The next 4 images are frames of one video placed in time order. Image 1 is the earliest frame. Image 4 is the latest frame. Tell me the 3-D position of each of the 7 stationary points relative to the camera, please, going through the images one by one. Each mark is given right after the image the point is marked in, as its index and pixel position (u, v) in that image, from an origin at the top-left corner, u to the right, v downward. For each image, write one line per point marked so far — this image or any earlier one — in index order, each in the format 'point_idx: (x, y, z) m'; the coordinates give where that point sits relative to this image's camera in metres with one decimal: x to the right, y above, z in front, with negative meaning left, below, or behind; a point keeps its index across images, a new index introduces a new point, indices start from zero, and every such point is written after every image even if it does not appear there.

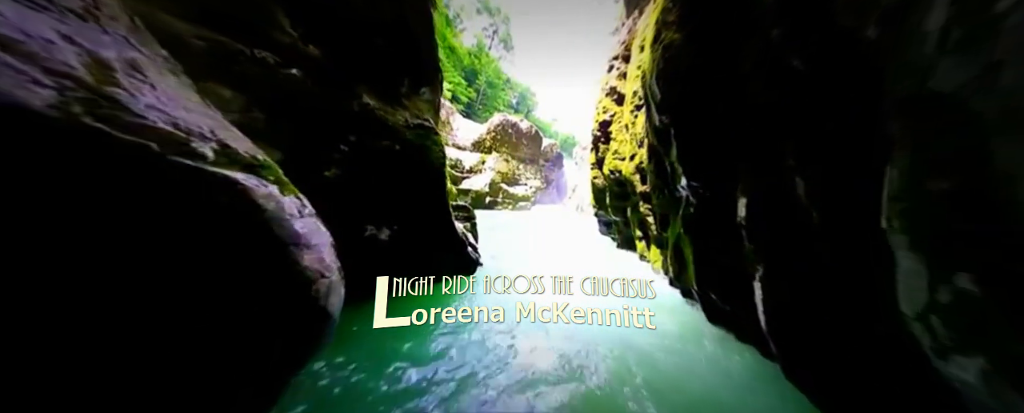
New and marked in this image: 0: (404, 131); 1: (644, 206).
0: (-2.6, +1.8, +6.5) m
1: (+4.8, 0.0, +10.2) m
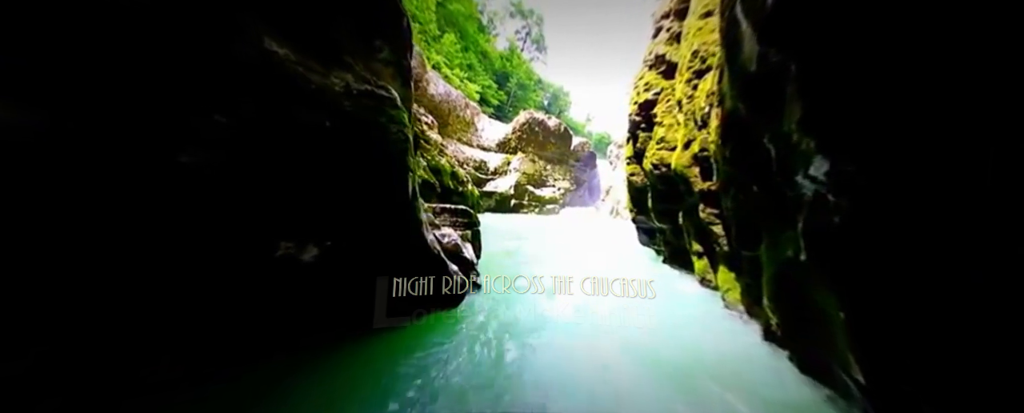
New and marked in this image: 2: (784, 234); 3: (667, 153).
0: (-2.7, +1.7, +4.4) m
1: (+5.0, -0.1, +7.1) m
2: (+4.0, -0.4, +4.1) m
3: (+5.0, +1.7, +8.8) m
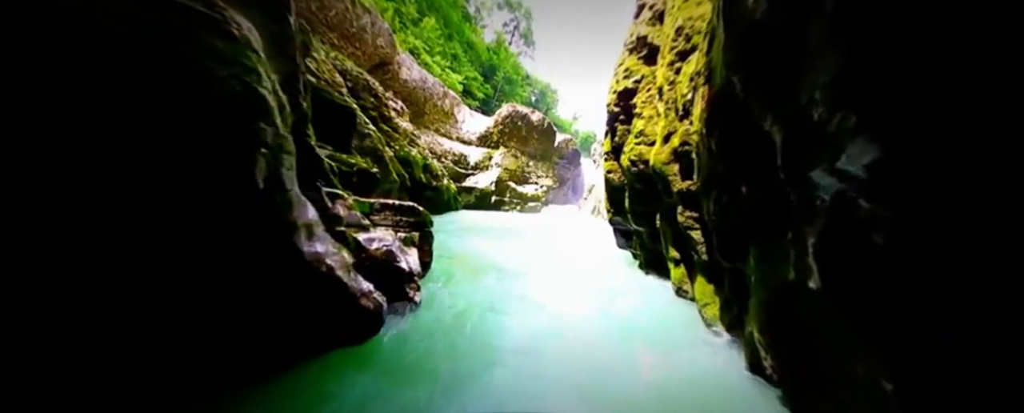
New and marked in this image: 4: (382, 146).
0: (-3.7, +1.8, +2.9) m
1: (+3.8, -0.2, +6.1) m
2: (+3.0, -0.5, +3.1) m
3: (+3.8, +1.6, +7.8) m
4: (-7.7, +3.6, +16.3) m
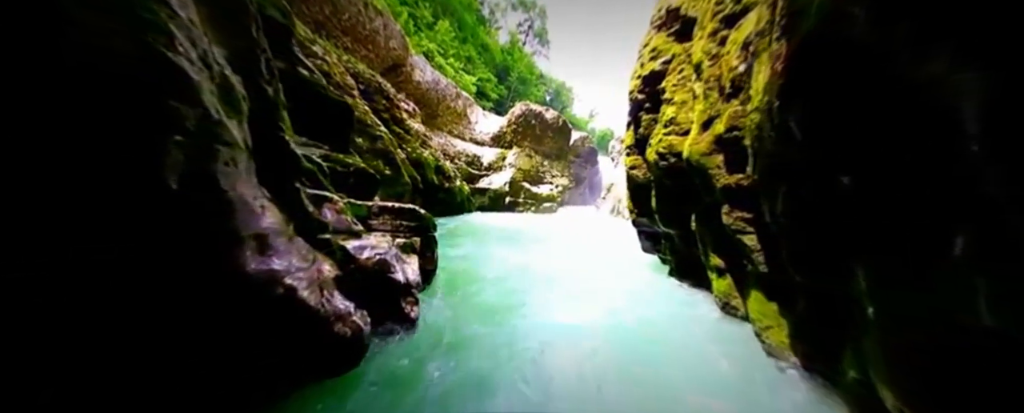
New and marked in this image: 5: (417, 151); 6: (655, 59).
0: (-3.7, +1.8, +2.3) m
1: (+4.0, -0.2, +5.0) m
2: (+3.1, -0.5, +2.0) m
3: (+4.1, +1.7, +6.7) m
4: (-6.9, +3.4, +15.9) m
5: (-6.5, +3.7, +18.7) m
6: (+4.2, +4.4, +8.2) m
